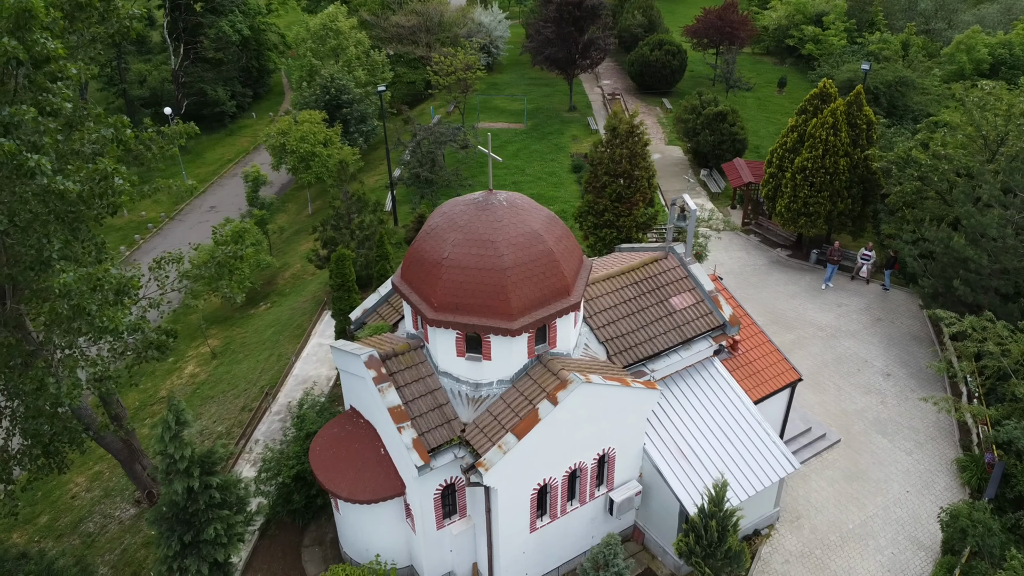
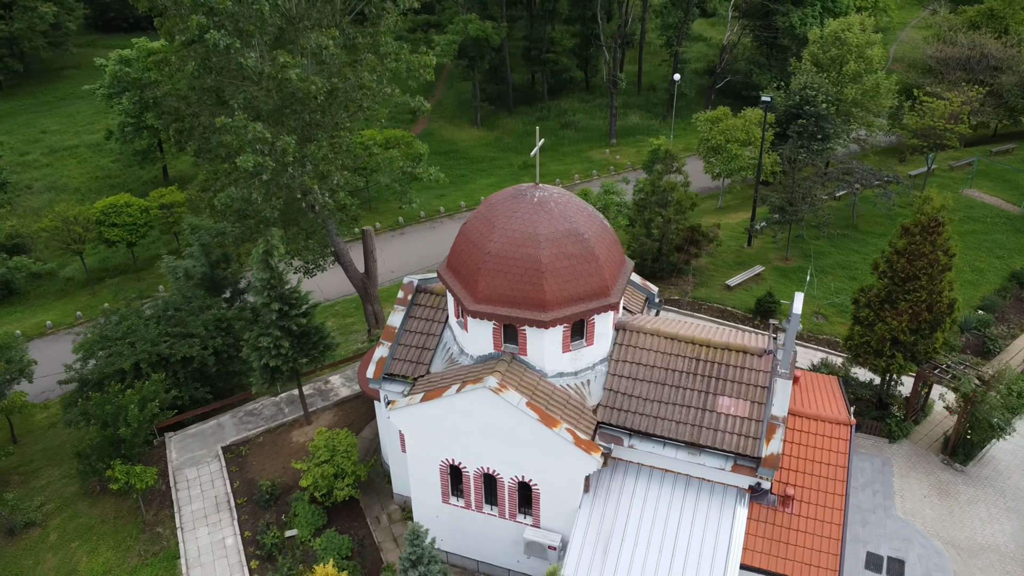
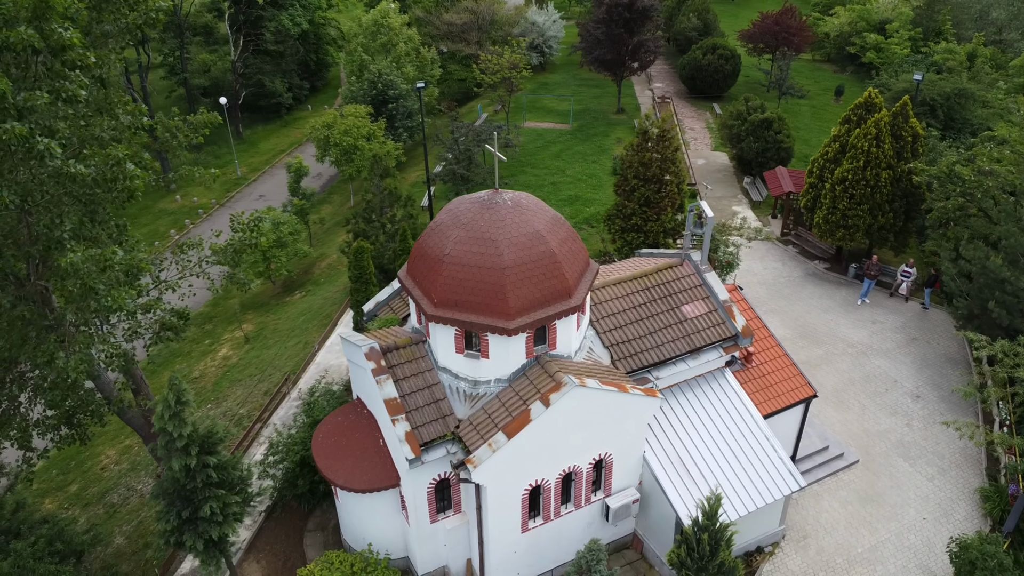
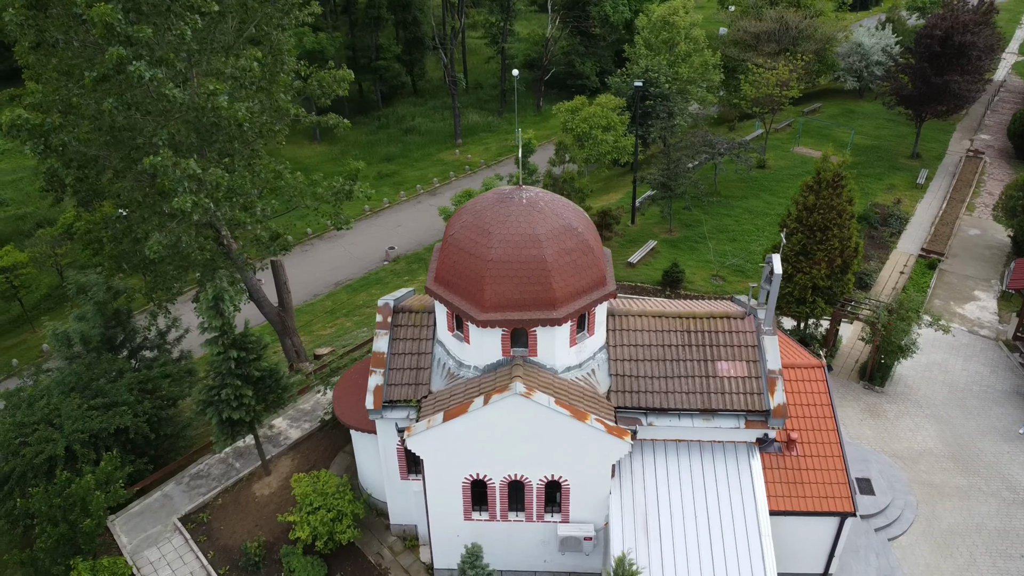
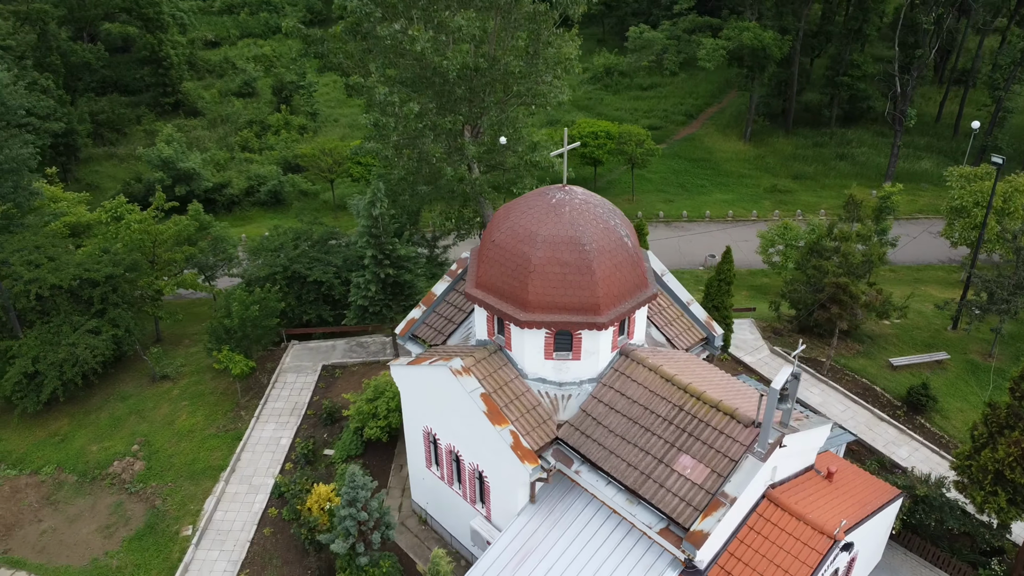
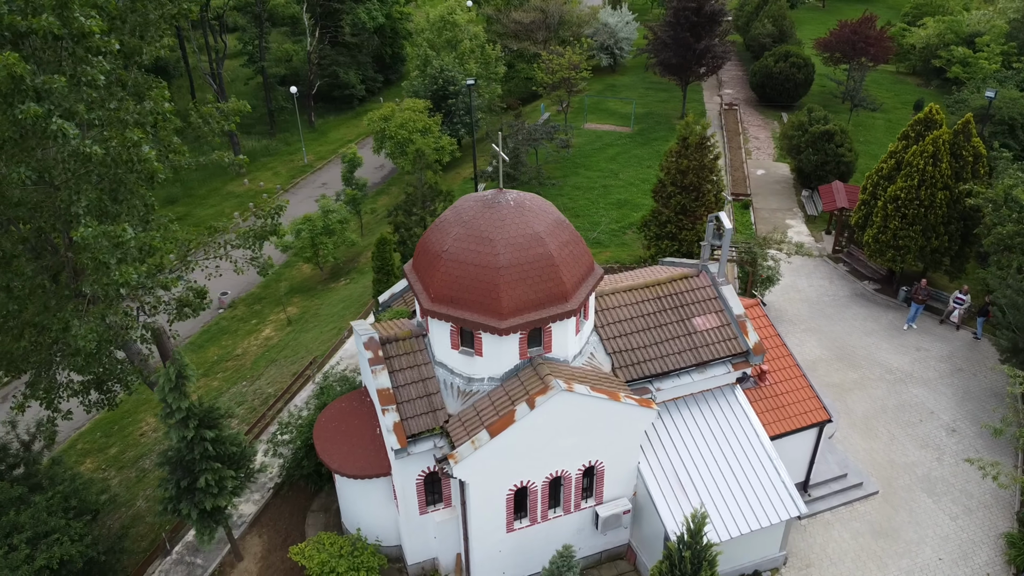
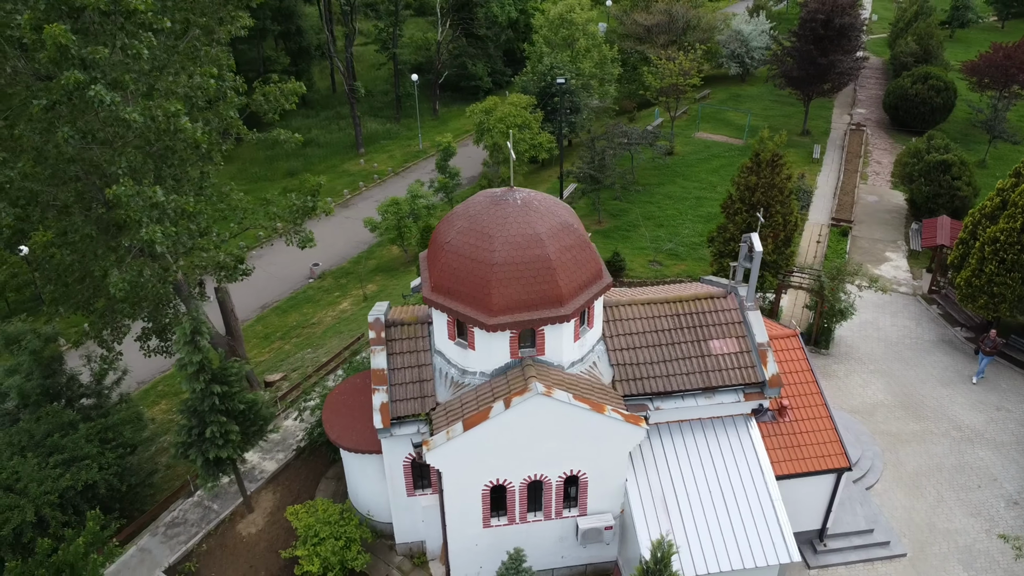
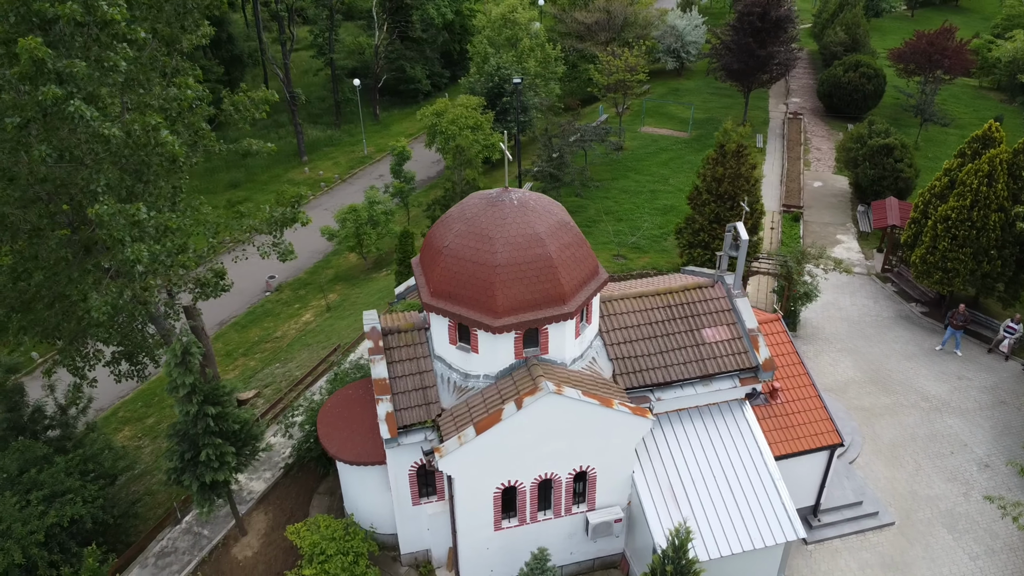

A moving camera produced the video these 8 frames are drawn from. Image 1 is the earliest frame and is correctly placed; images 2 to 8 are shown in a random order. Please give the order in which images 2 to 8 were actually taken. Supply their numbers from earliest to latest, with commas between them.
3, 6, 8, 7, 4, 2, 5
